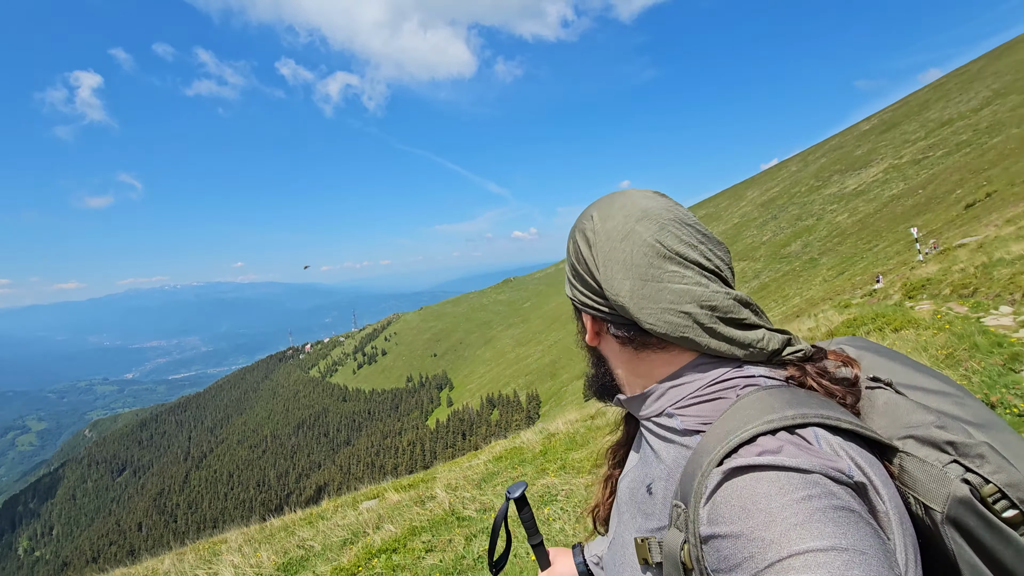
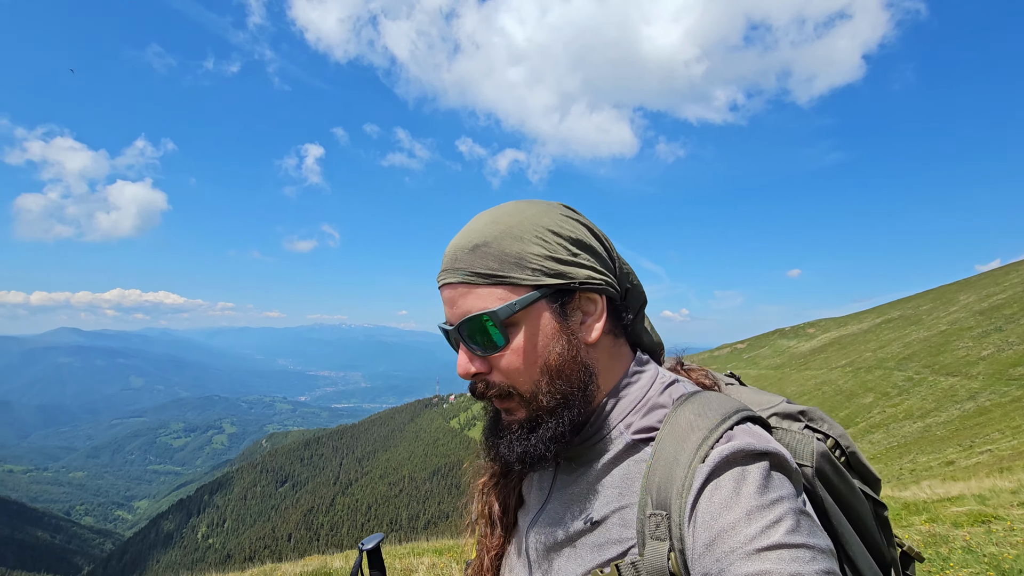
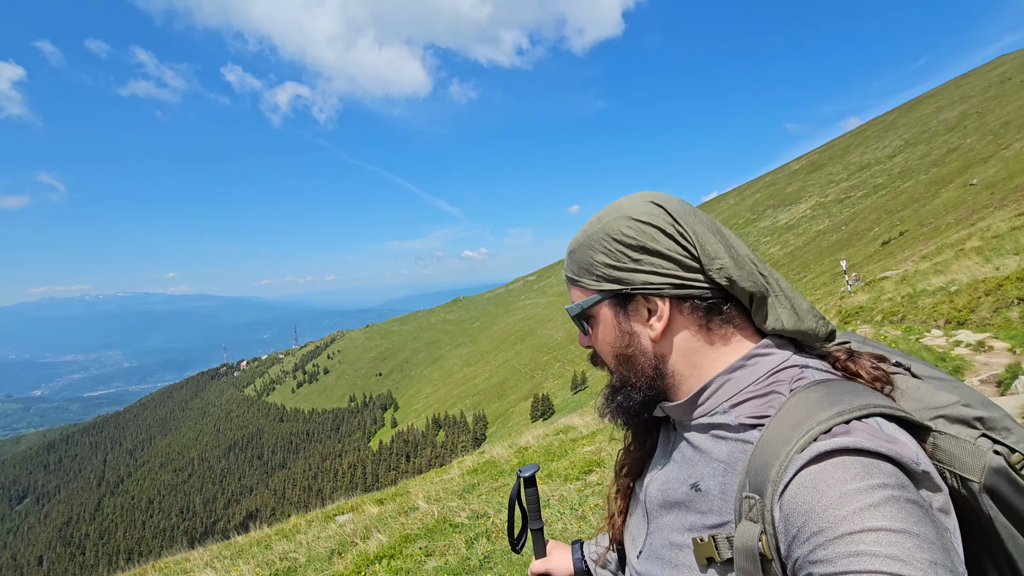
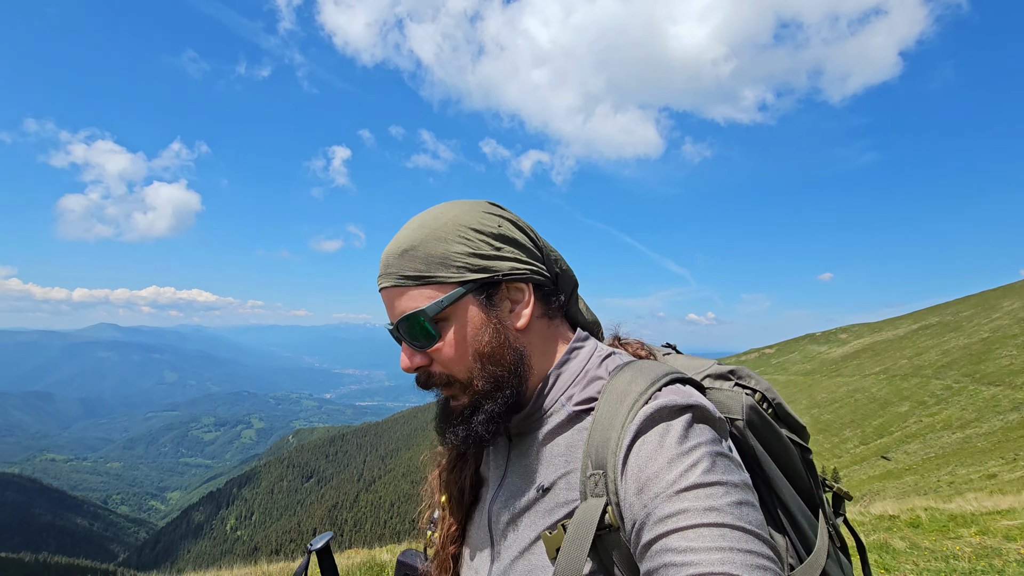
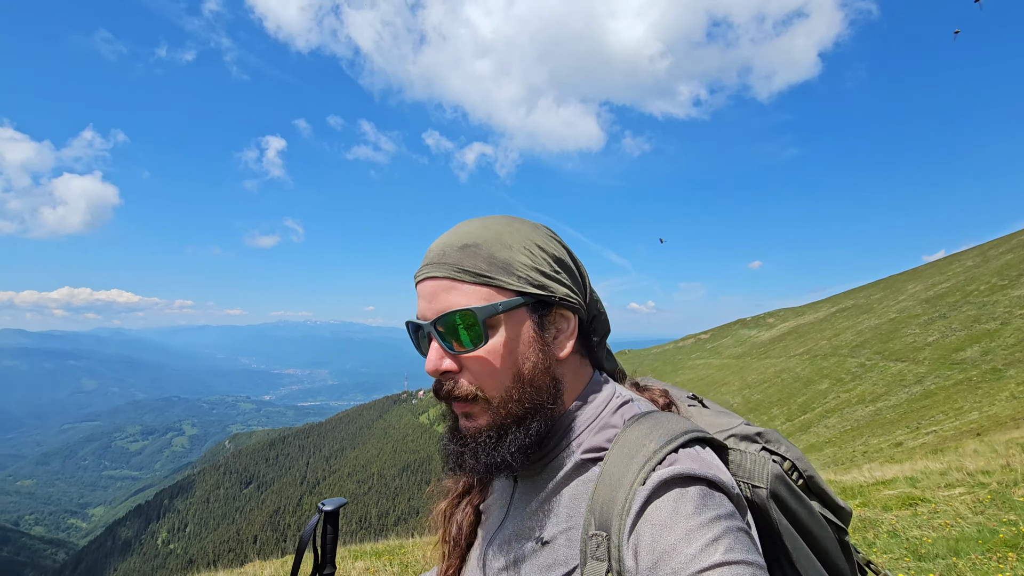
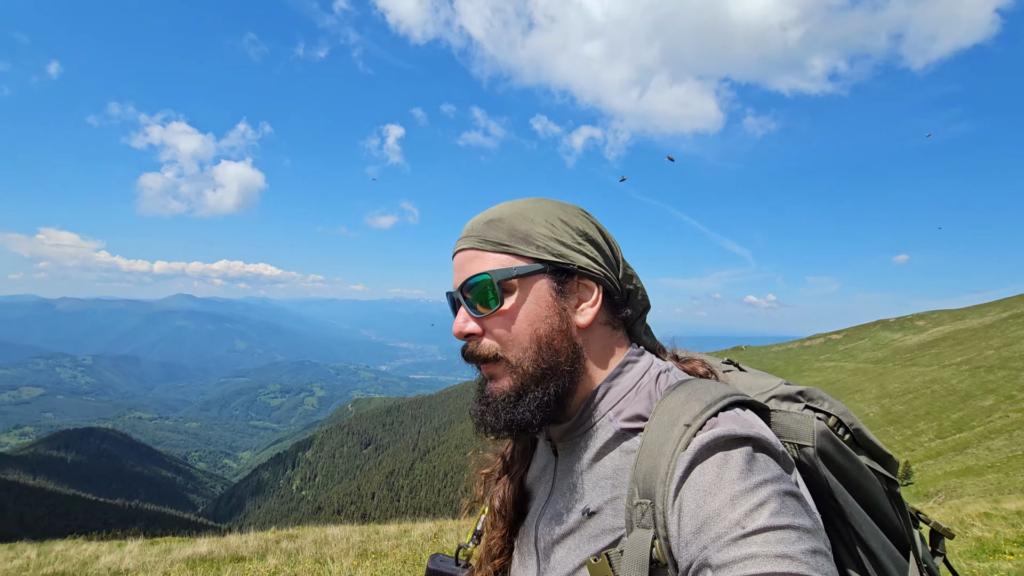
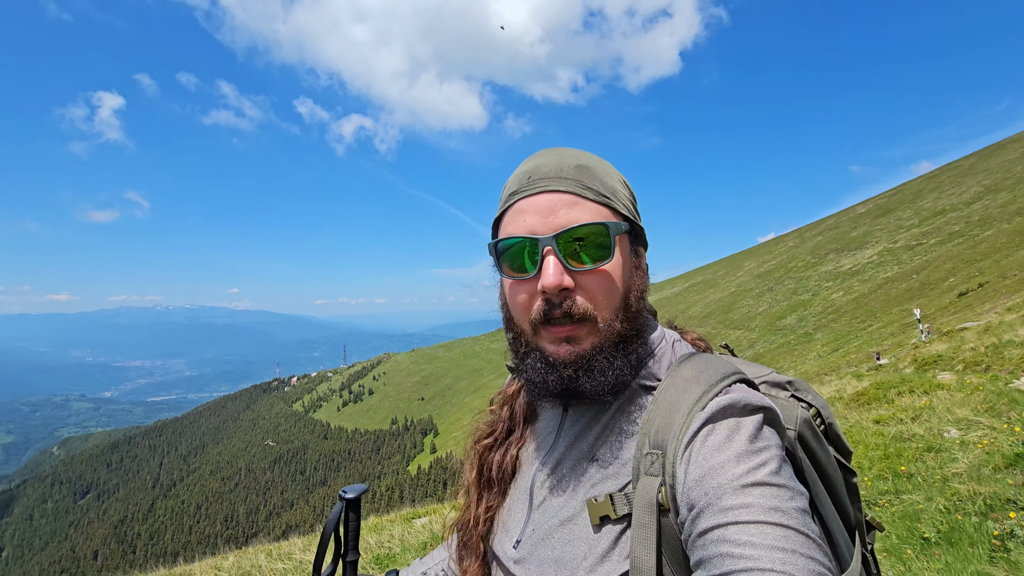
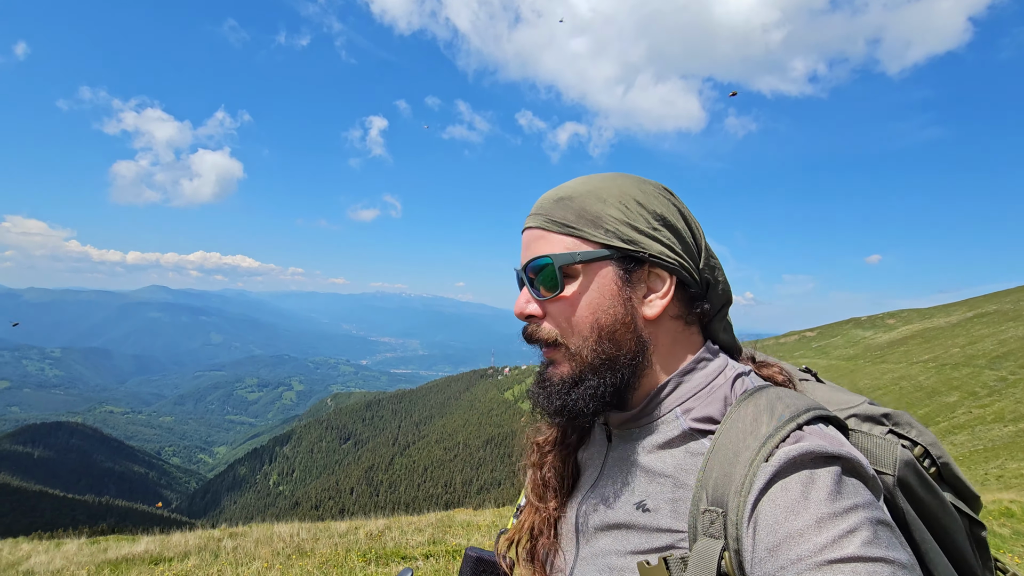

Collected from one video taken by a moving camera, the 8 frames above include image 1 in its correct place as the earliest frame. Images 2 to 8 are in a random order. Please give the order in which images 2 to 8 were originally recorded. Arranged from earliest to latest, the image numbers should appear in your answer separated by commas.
3, 7, 5, 2, 4, 8, 6
